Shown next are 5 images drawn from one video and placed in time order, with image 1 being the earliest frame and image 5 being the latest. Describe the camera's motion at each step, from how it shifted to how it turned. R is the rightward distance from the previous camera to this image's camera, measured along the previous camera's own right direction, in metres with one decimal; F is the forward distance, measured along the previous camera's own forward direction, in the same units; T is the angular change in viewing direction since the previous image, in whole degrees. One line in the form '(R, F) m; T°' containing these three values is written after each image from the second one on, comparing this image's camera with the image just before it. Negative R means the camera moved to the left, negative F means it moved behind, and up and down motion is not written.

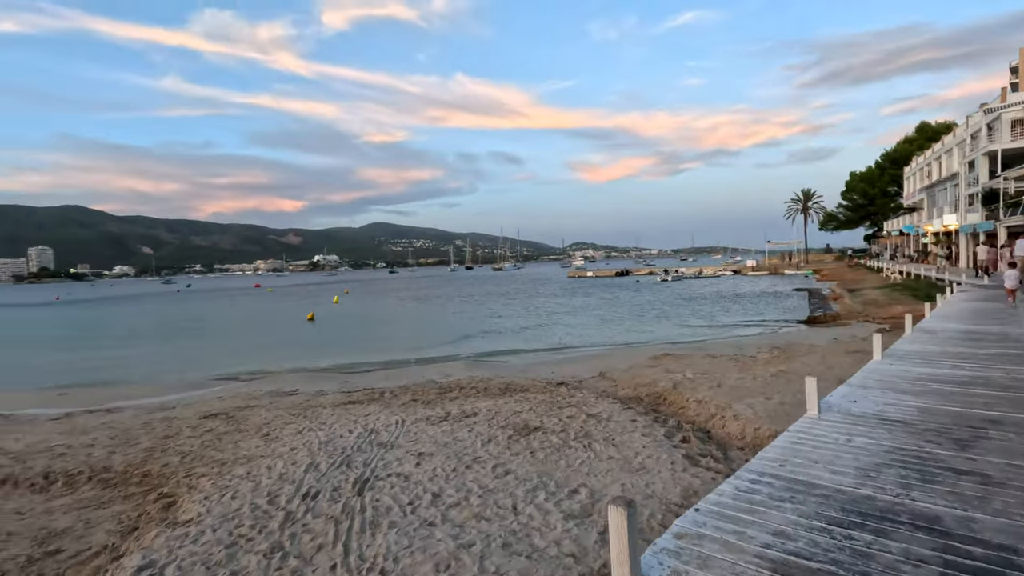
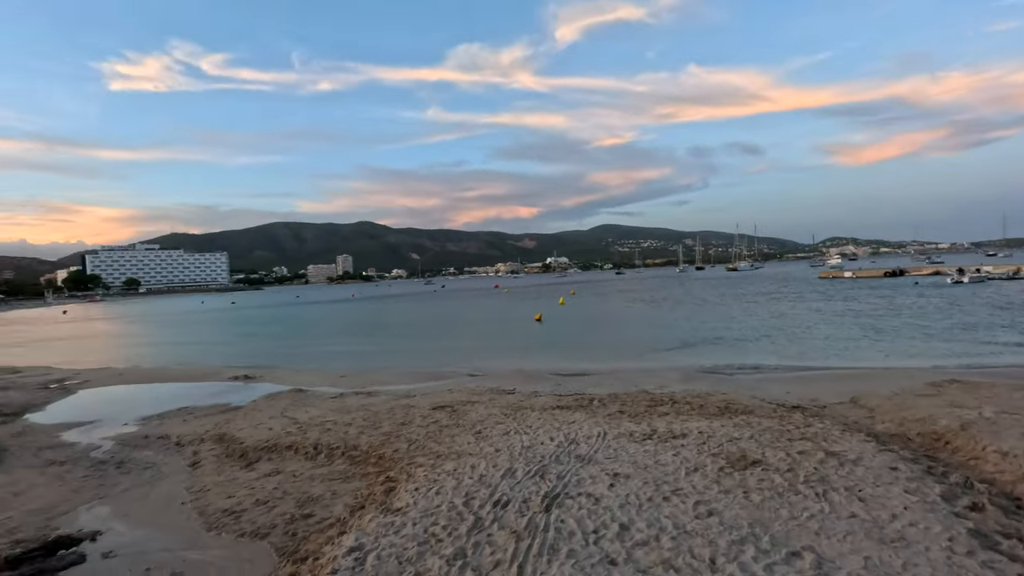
(+0.3, +0.5) m; -24°
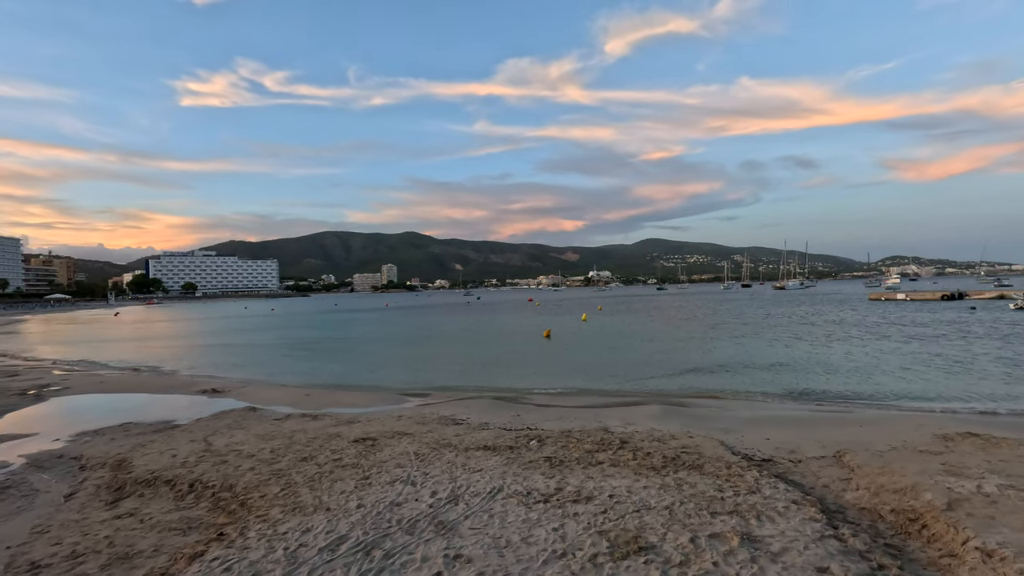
(+2.3, +1.4) m; -4°
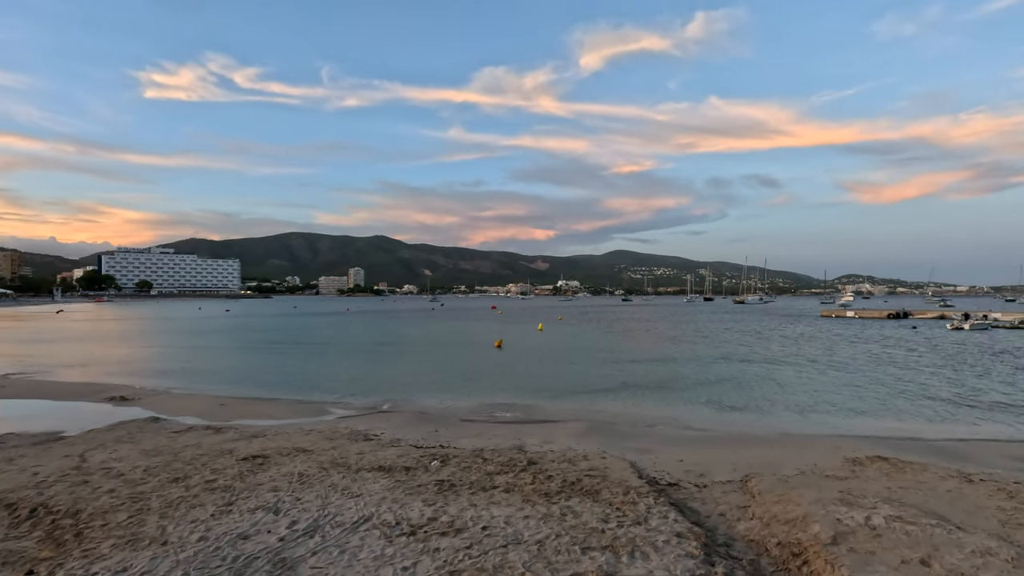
(+1.2, +0.5) m; +3°
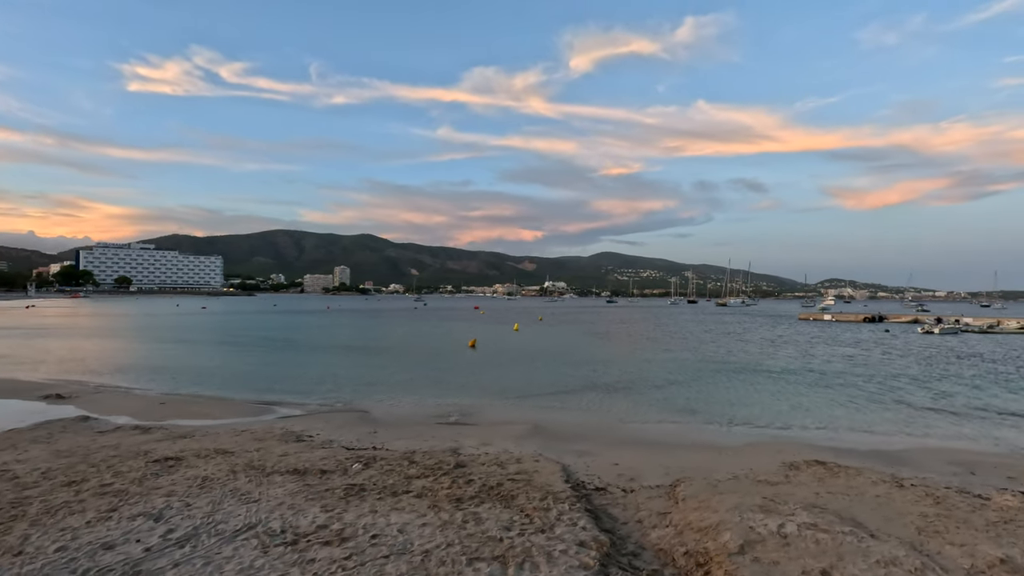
(+1.1, +0.4) m; +1°
